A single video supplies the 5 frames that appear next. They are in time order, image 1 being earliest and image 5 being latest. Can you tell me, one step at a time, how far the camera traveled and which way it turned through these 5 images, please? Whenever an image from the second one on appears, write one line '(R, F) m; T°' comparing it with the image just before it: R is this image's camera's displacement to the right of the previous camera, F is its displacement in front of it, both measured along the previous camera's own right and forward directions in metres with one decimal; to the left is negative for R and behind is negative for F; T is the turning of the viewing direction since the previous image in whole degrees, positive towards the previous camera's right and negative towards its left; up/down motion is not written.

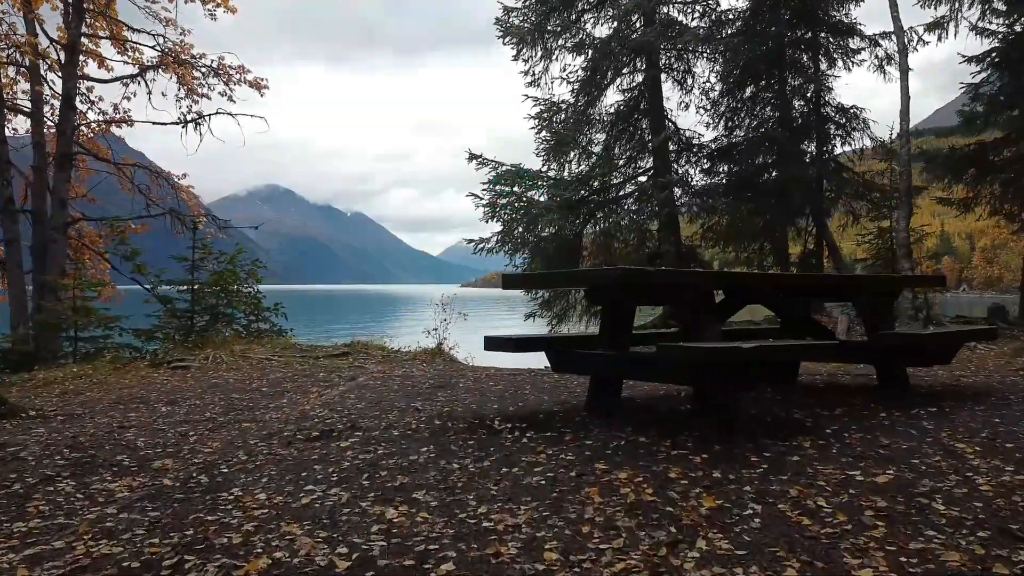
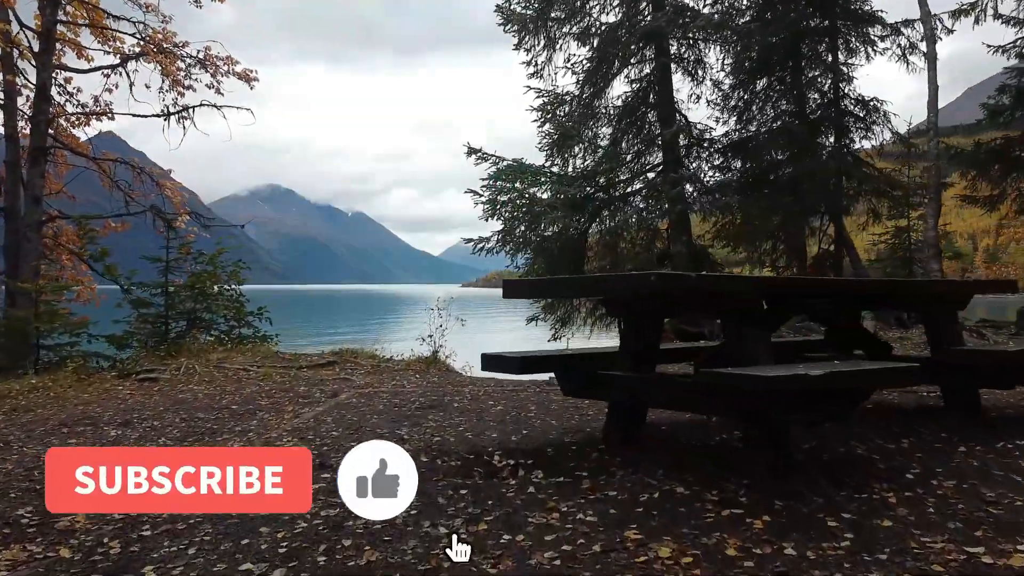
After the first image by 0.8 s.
(0.0, +0.7) m; 0°
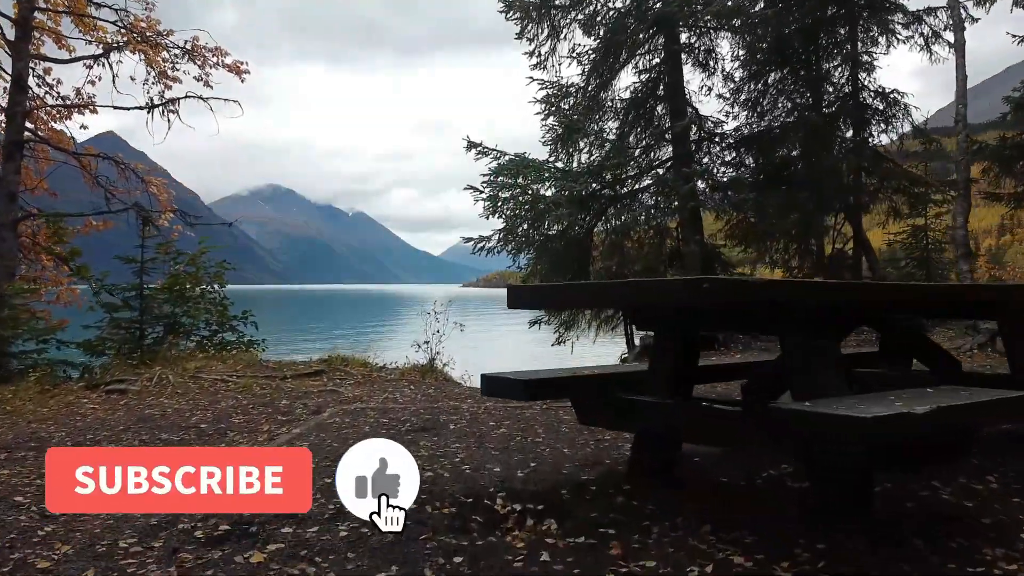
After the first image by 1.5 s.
(0.0, +0.6) m; 0°
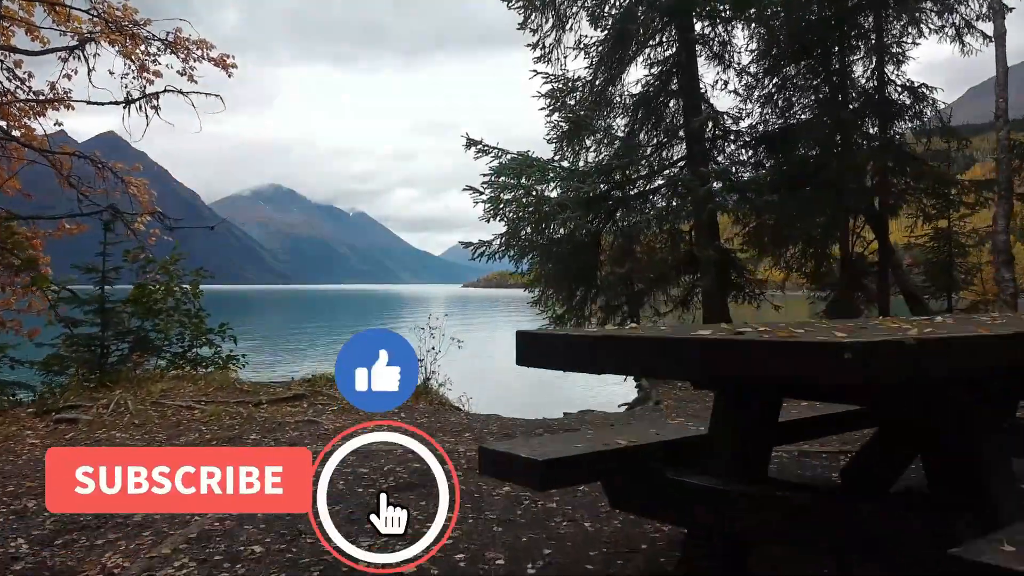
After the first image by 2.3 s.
(0.0, +0.7) m; 0°
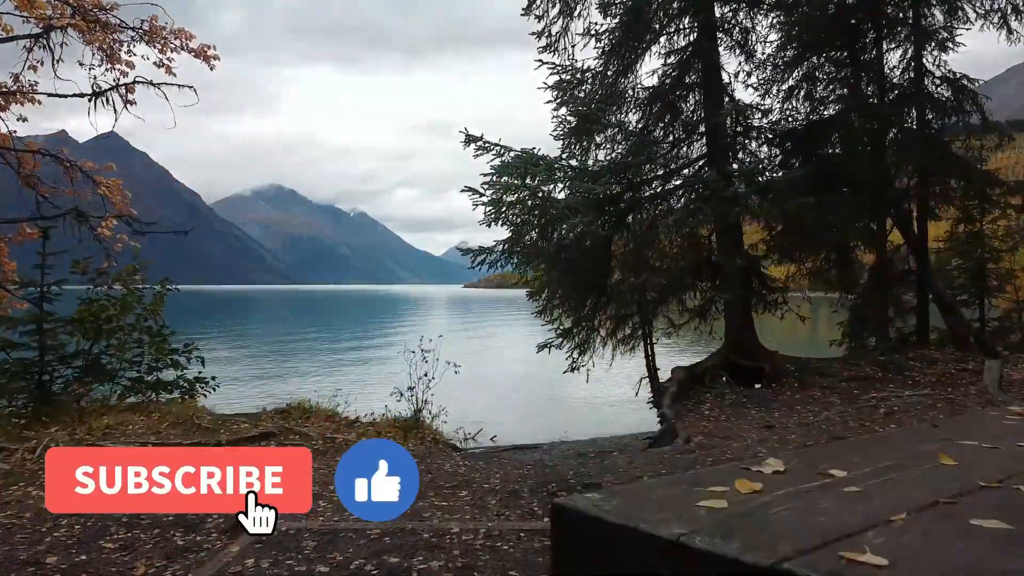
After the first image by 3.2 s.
(0.0, +0.9) m; 0°
